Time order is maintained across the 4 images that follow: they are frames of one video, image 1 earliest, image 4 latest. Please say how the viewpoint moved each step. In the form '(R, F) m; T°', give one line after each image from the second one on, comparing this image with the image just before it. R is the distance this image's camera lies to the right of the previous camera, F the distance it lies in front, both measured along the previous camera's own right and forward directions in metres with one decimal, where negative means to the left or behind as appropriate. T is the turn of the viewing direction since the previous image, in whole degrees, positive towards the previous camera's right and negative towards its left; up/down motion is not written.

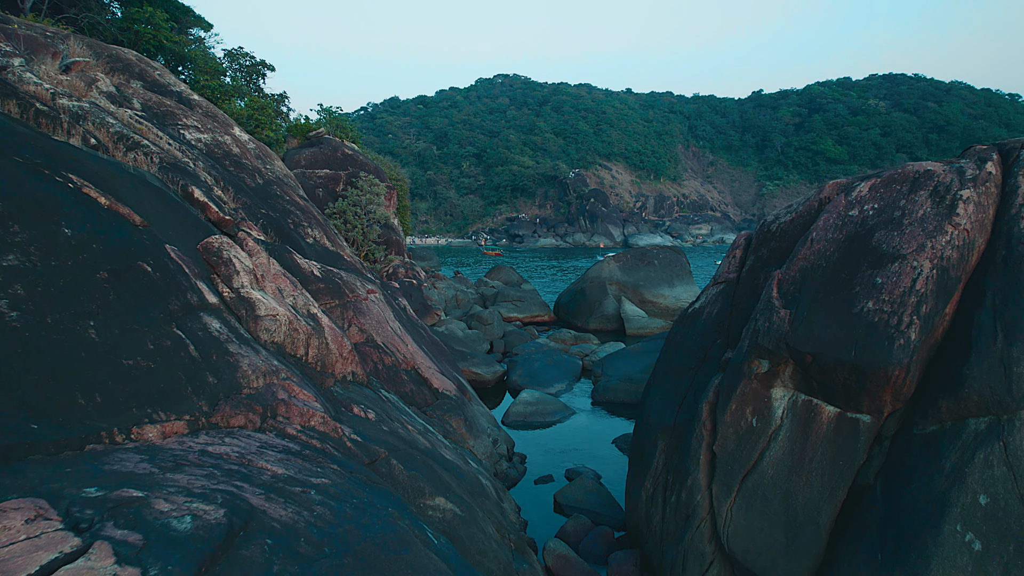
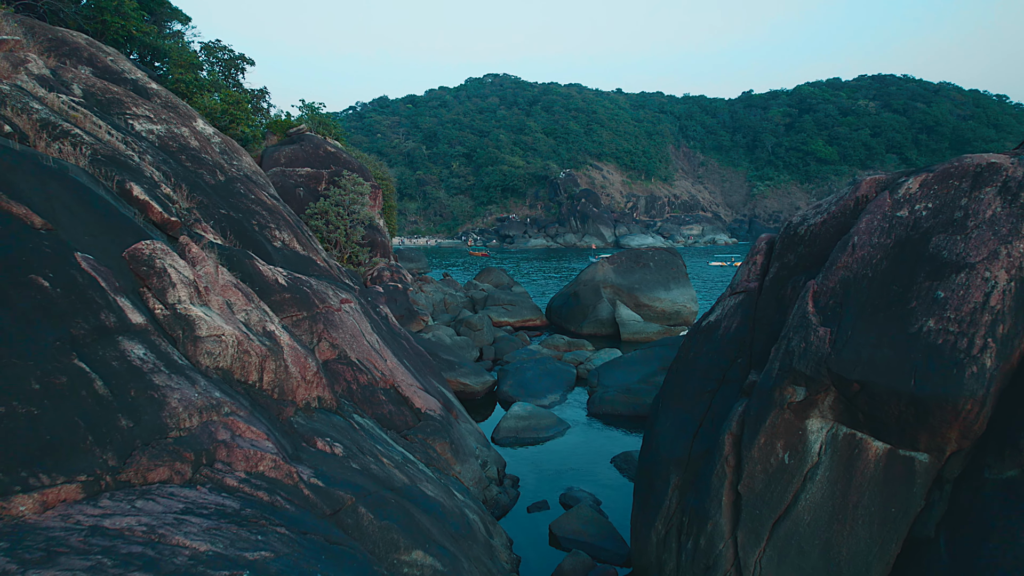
(0.0, +0.8) m; +1°
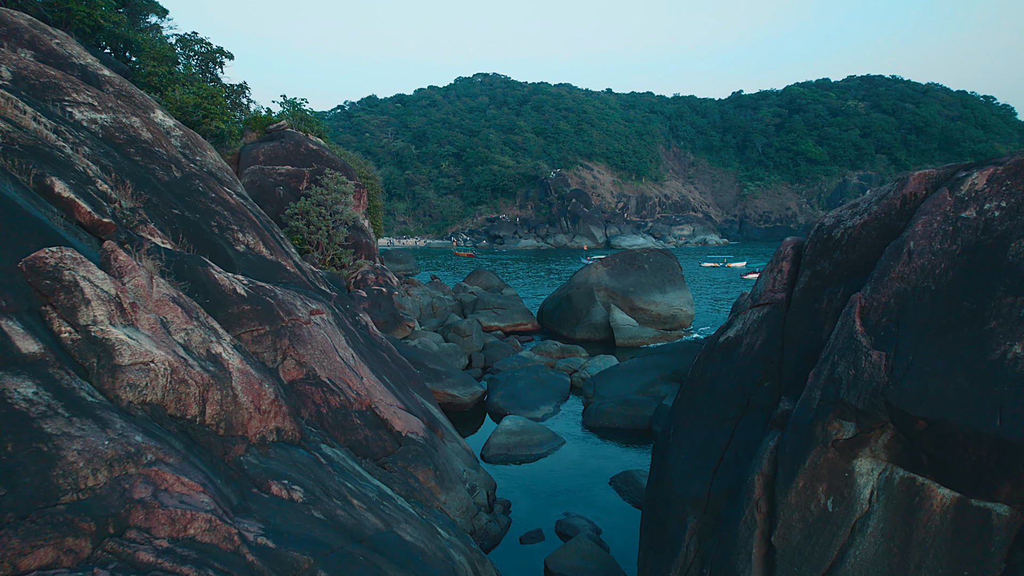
(0.0, +0.7) m; +1°
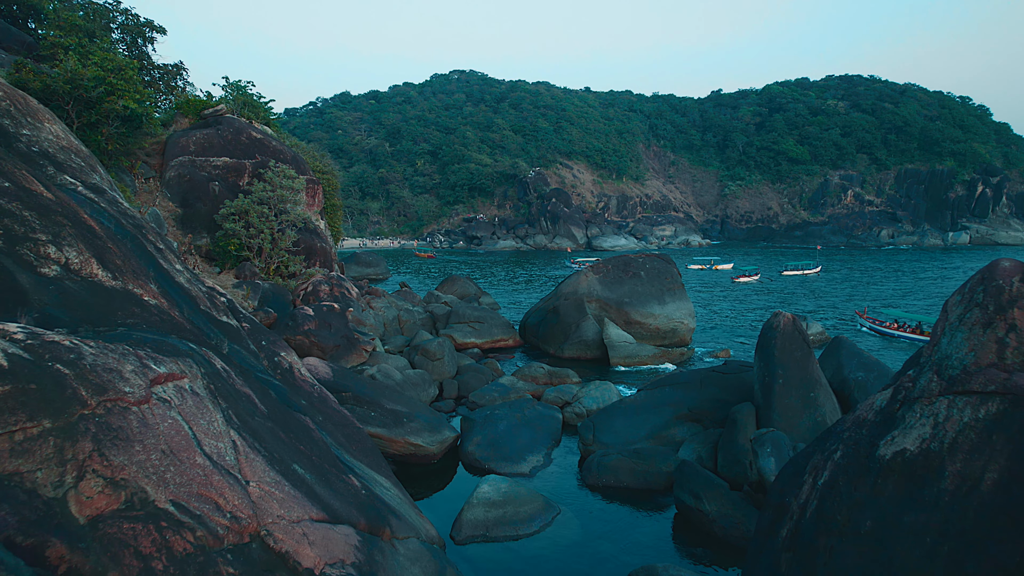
(0.0, +2.5) m; +2°
